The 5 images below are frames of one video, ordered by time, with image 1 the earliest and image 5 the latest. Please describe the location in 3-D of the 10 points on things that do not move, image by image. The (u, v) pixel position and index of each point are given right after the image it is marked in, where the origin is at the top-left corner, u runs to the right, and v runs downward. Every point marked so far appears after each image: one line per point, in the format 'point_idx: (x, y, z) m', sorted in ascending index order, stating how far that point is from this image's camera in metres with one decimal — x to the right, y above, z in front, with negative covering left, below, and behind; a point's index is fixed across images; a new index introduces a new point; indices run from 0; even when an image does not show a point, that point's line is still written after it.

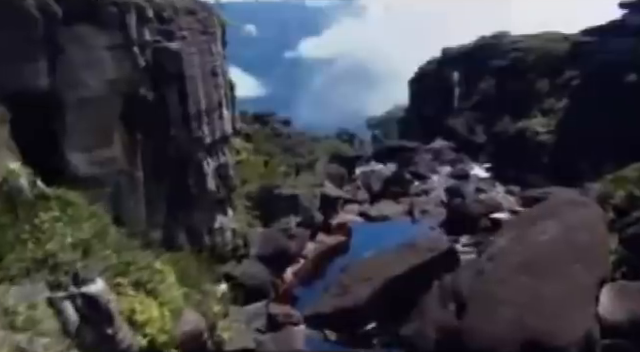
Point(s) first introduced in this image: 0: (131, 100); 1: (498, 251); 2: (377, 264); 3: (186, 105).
0: (-5.1, +2.1, +17.9) m
1: (+3.8, -1.6, +14.3) m
2: (+1.7, -2.6, +19.0) m
3: (-4.0, +2.1, +19.5) m
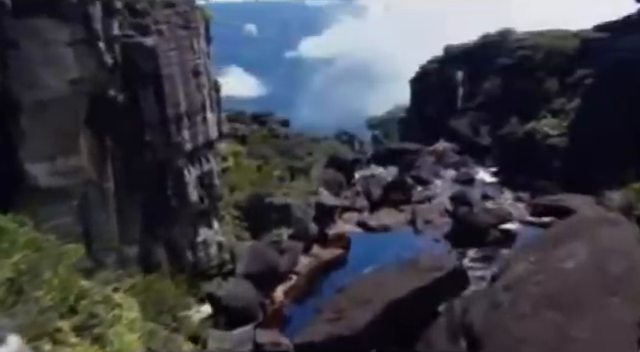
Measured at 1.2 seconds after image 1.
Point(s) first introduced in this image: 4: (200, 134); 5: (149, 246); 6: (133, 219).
0: (-5.3, +1.8, +15.9) m
1: (+3.6, -1.9, +12.3) m
2: (+1.5, -2.8, +17.0) m
3: (-4.2, +1.8, +17.5) m
4: (-3.6, +1.2, +19.6) m
5: (-4.7, -1.9, +18.3) m
6: (-5.0, -1.1, +17.7) m
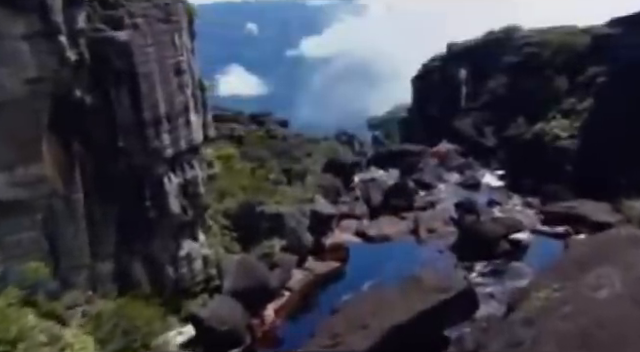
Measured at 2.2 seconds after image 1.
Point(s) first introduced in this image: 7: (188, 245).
0: (-5.5, +1.6, +14.2) m
1: (+3.5, -2.1, +10.6) m
2: (+1.3, -3.0, +15.2) m
3: (-4.3, +1.6, +15.8) m
4: (-3.7, +1.0, +17.9) m
5: (-4.8, -2.2, +16.6) m
6: (-5.1, -1.4, +16.0) m
7: (-3.7, -1.9, +18.4) m
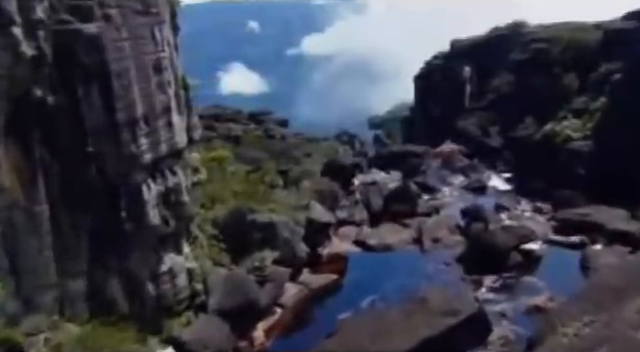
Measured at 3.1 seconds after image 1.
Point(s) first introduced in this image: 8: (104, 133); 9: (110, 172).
0: (-5.6, +1.4, +12.6) m
1: (+3.3, -2.3, +8.9) m
2: (+1.2, -3.2, +13.6) m
3: (-4.5, +1.4, +14.2) m
4: (-3.9, +0.8, +16.3) m
5: (-5.0, -2.3, +15.0) m
6: (-5.3, -1.6, +14.4) m
7: (-3.8, -2.1, +16.8) m
8: (-4.6, +0.9, +14.2) m
9: (-4.6, +0.1, +14.5) m
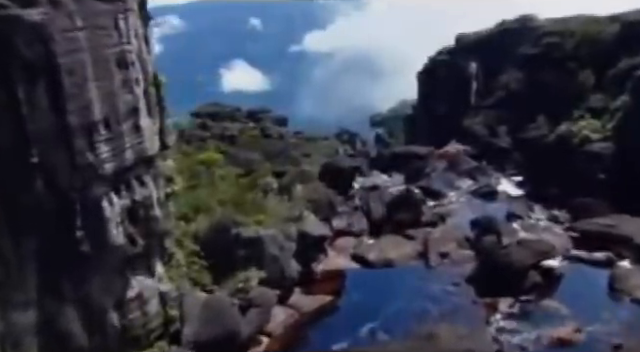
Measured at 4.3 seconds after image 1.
0: (-5.8, +1.1, +10.4) m
1: (+3.1, -2.6, +6.7) m
2: (+1.0, -3.5, +11.4) m
3: (-4.7, +1.1, +12.0) m
4: (-4.1, +0.6, +14.1) m
5: (-5.2, -2.6, +12.8) m
6: (-5.5, -1.8, +12.2) m
7: (-4.0, -2.3, +14.6) m
8: (-4.9, +0.7, +12.0) m
9: (-4.8, -0.1, +12.3) m
